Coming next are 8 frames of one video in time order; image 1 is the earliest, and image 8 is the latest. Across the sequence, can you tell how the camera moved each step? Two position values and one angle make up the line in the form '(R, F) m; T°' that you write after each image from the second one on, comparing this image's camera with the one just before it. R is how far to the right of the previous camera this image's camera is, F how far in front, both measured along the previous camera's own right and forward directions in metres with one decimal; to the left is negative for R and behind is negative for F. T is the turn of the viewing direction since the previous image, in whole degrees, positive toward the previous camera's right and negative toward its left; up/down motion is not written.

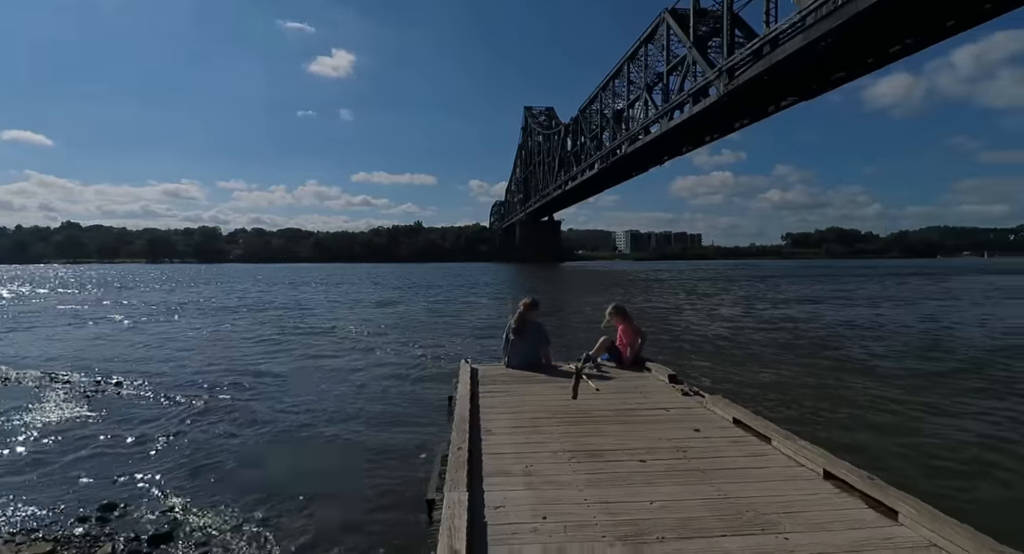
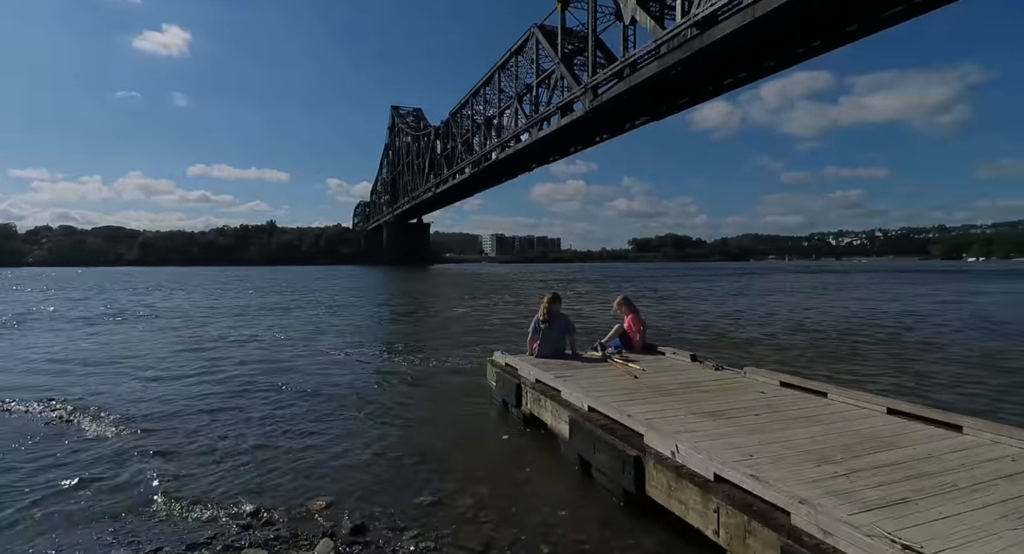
(-2.2, -0.2) m; +14°
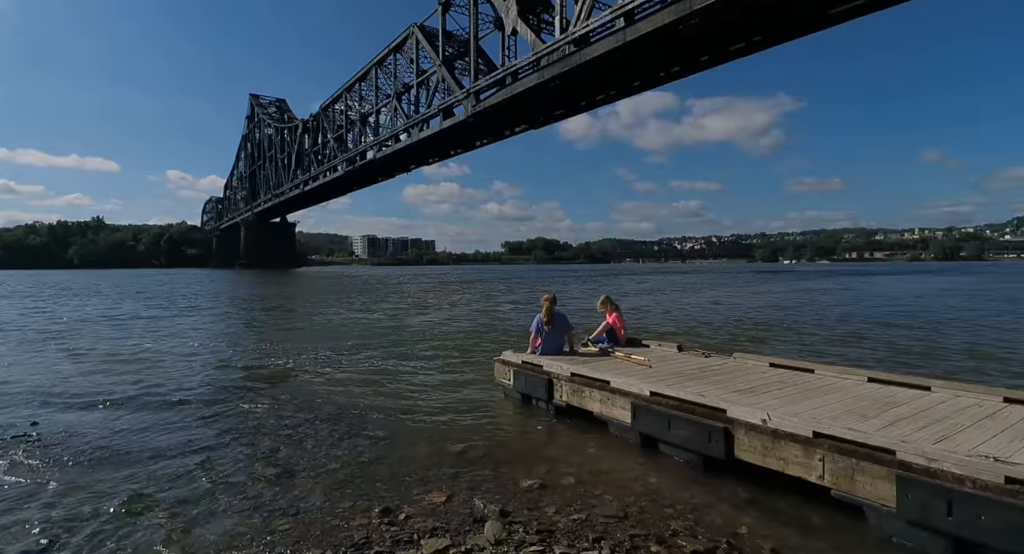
(-1.8, -0.2) m; +14°
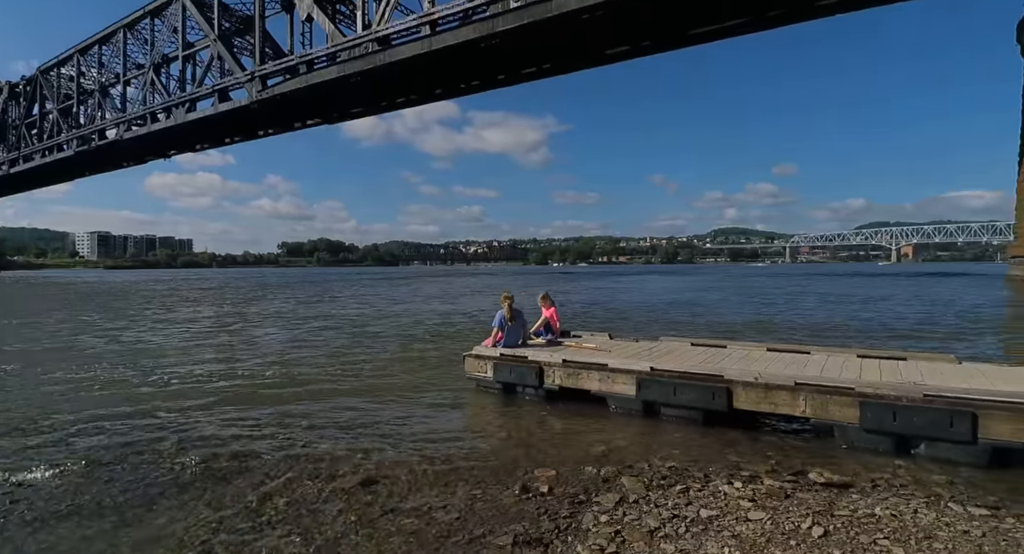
(-2.6, -0.1) m; +23°
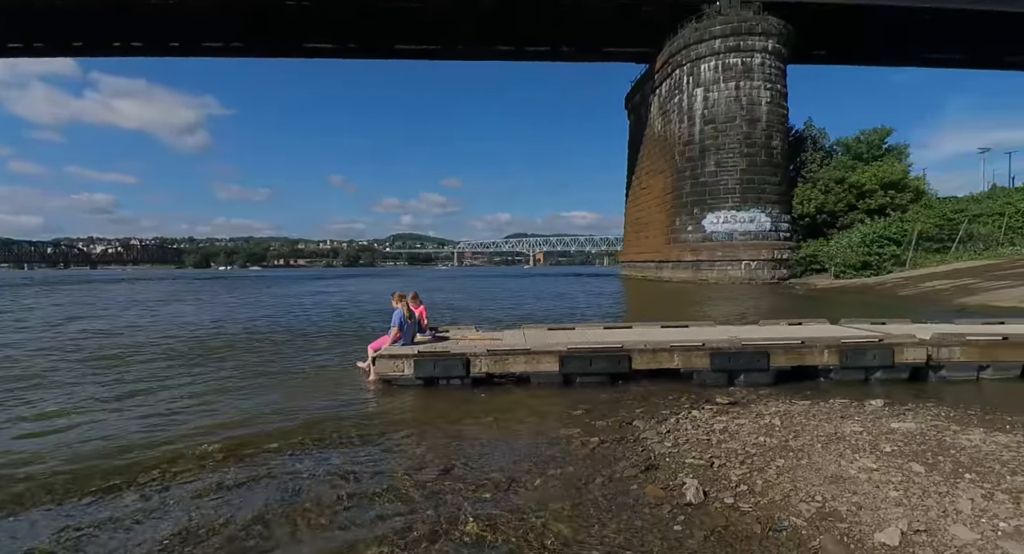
(-3.1, +0.3) m; +33°
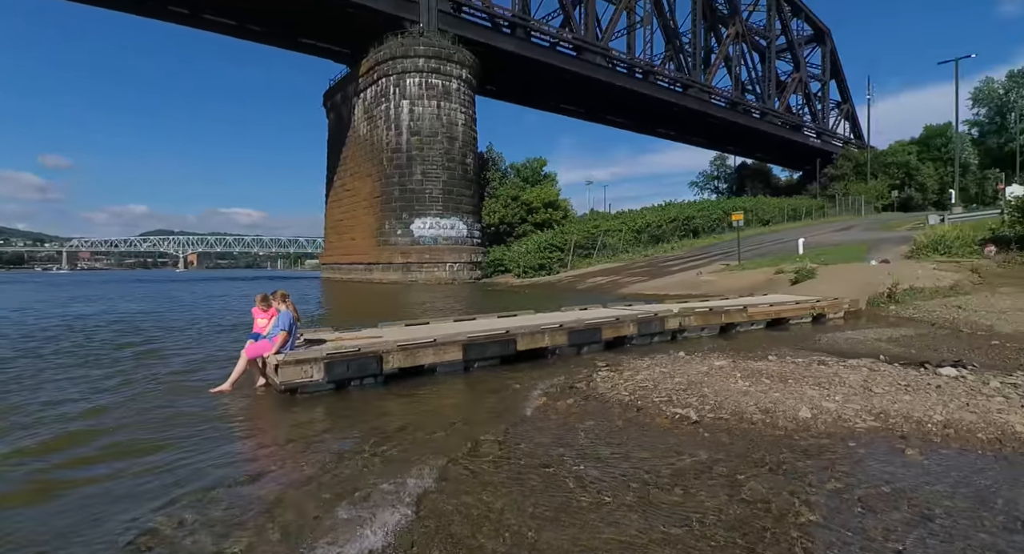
(-3.0, +0.4) m; +34°
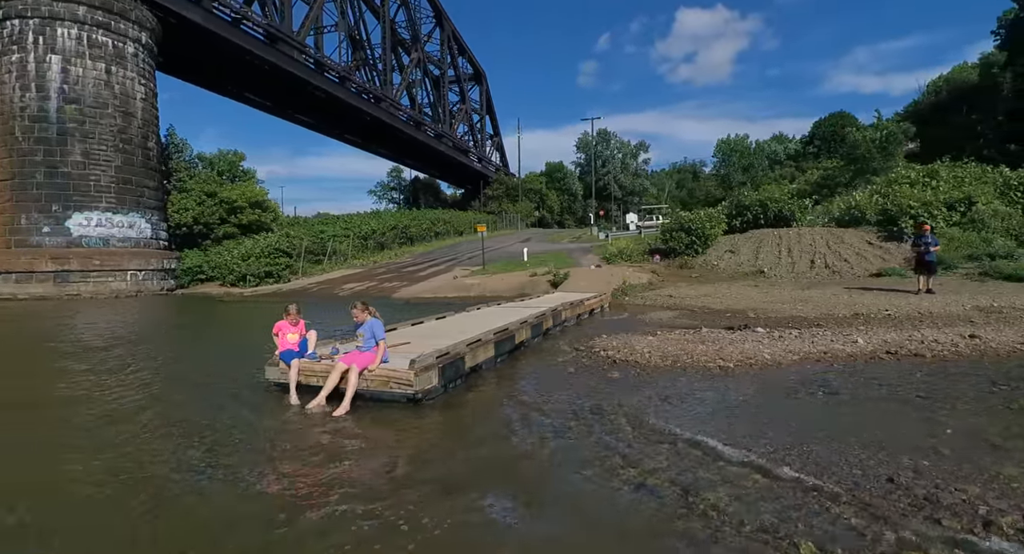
(-5.2, +0.5) m; +34°
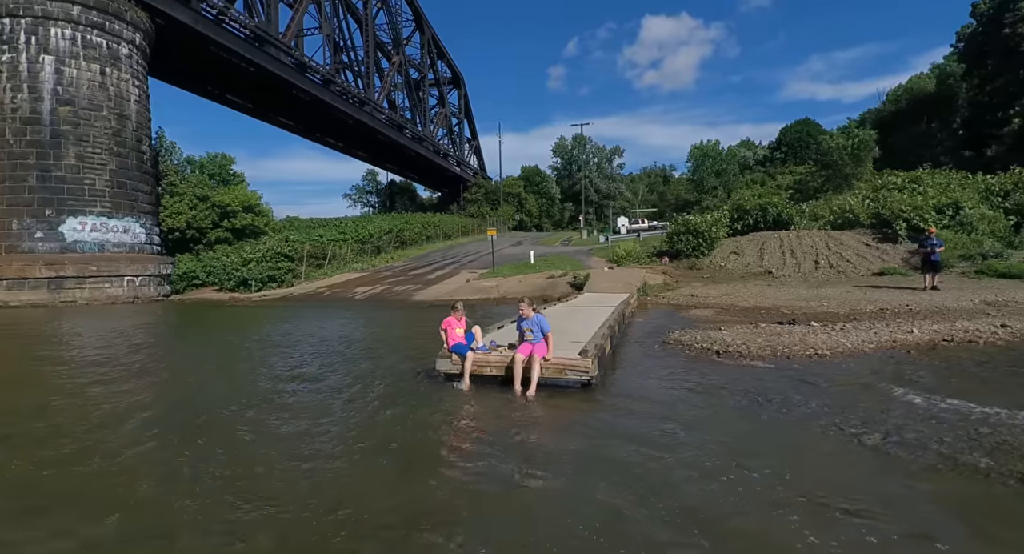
(-2.5, -0.9) m; +3°
